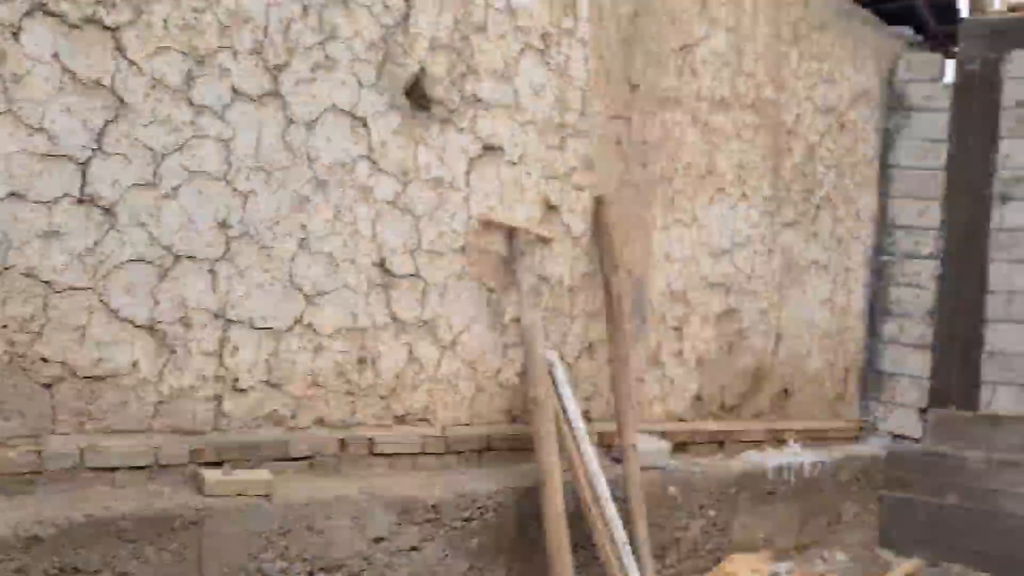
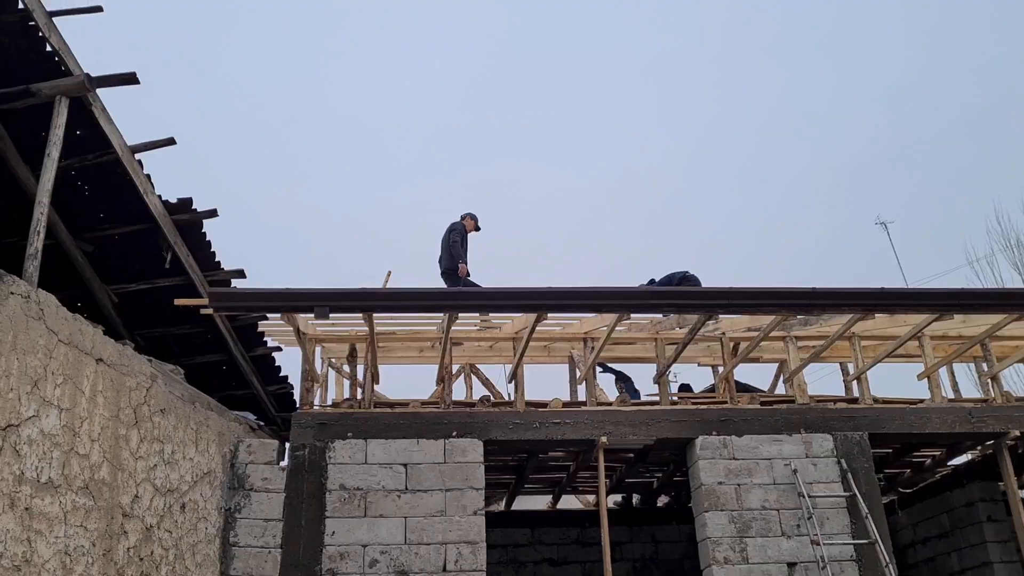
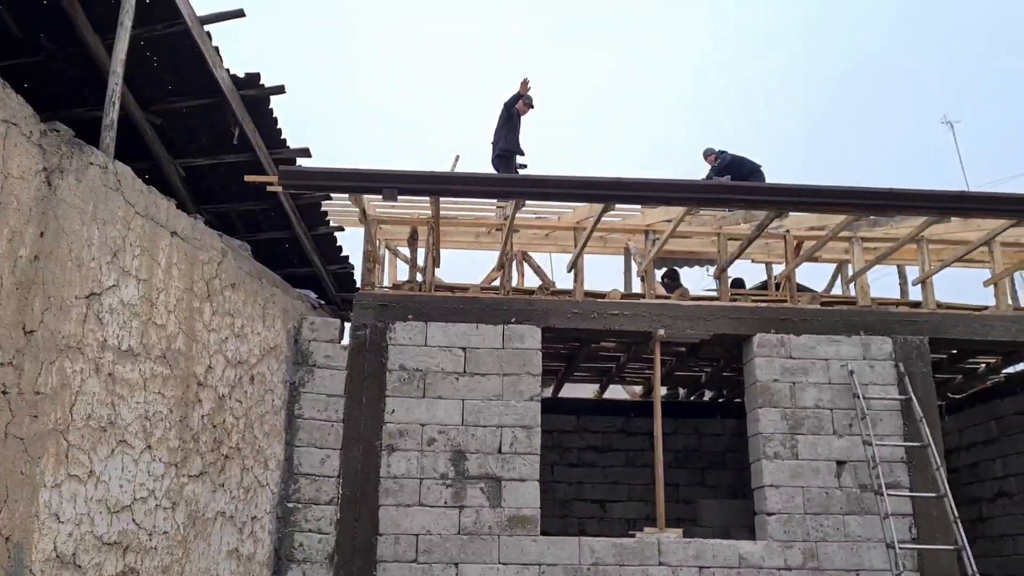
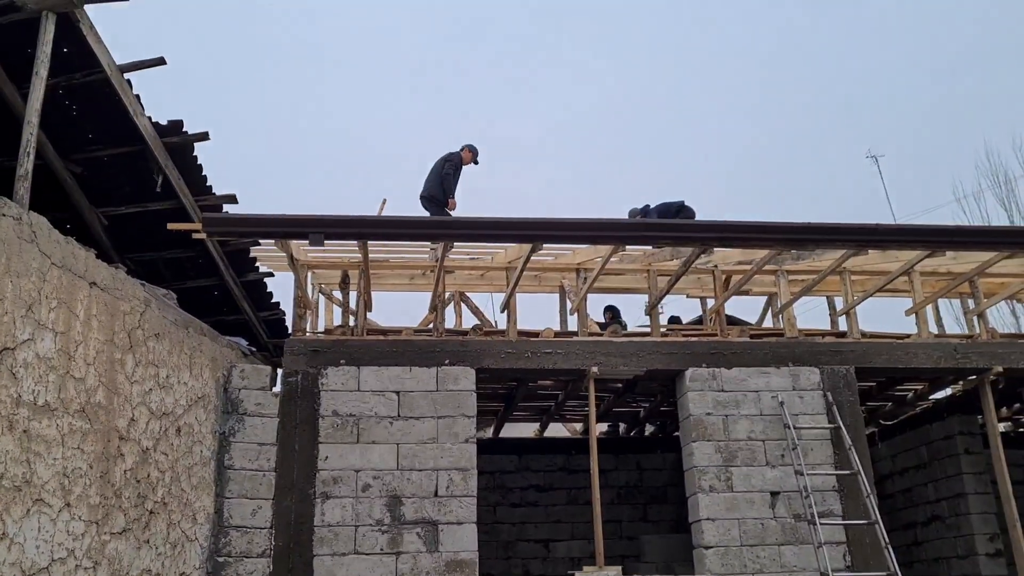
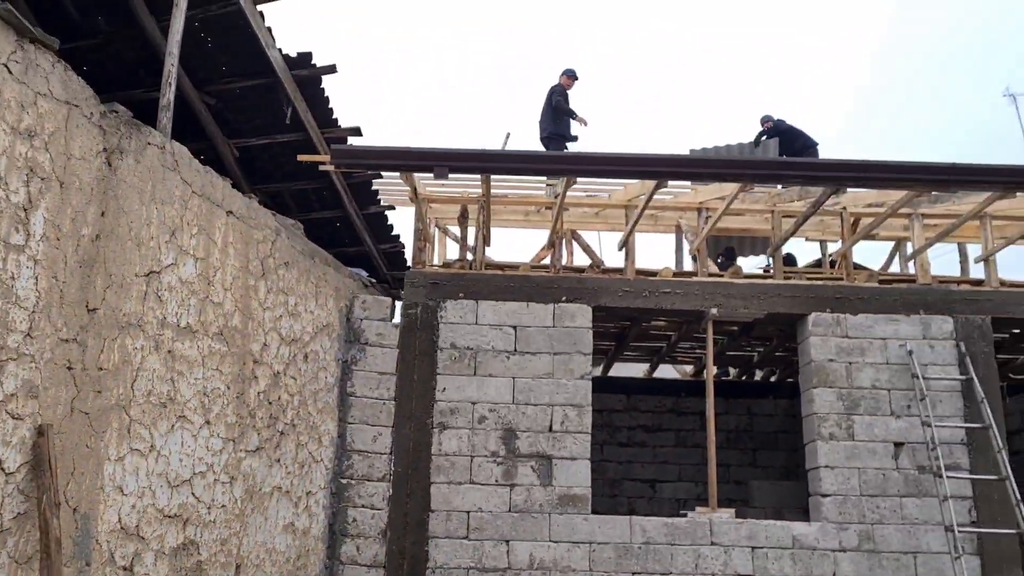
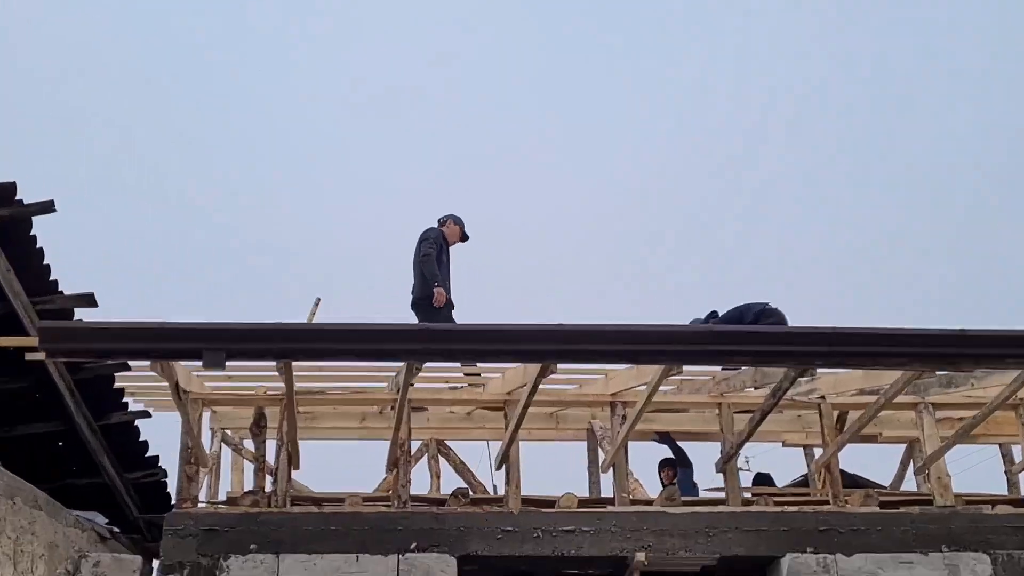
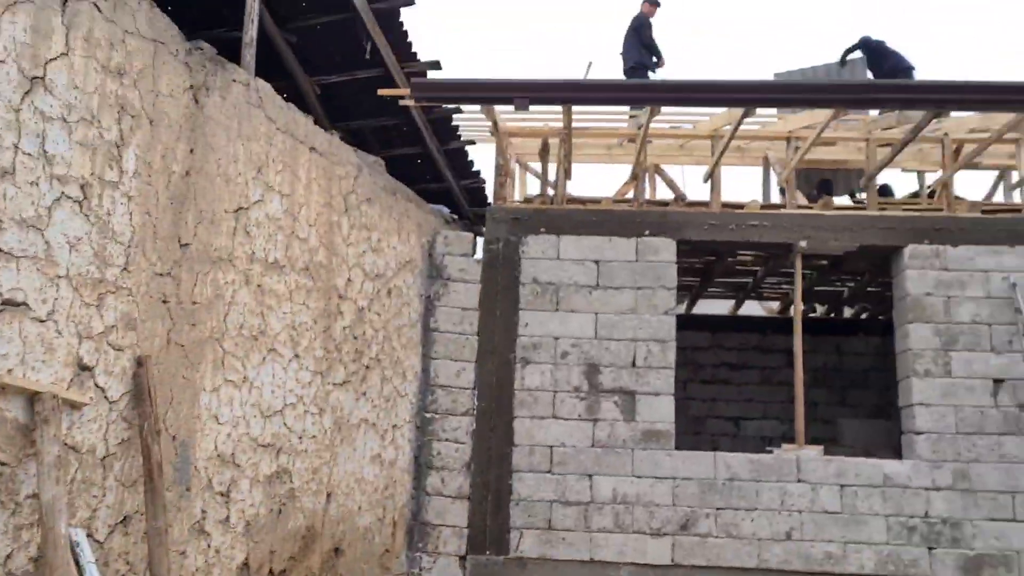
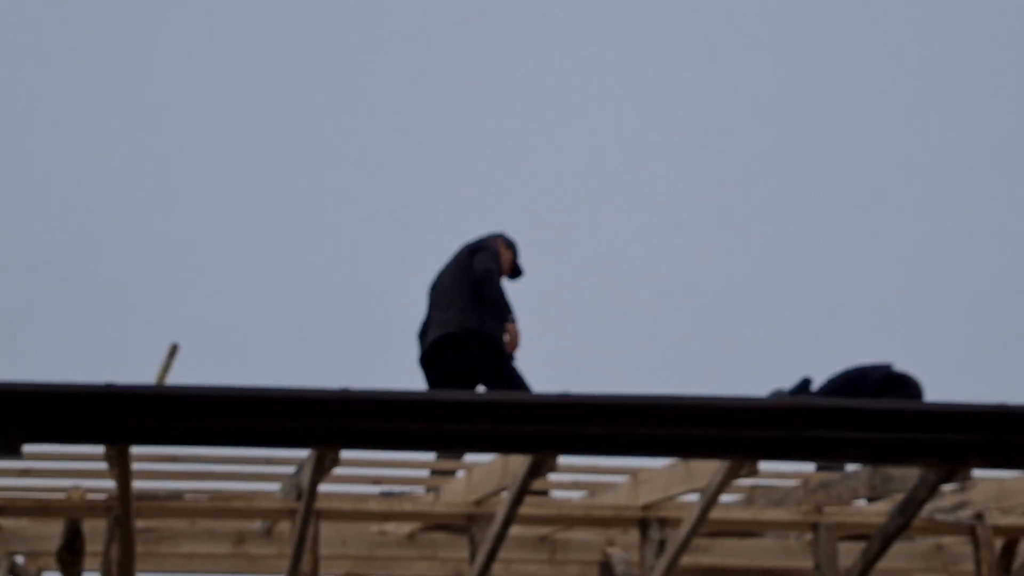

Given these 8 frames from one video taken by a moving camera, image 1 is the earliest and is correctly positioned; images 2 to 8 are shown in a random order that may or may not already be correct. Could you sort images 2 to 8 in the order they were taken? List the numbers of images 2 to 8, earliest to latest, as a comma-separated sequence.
7, 5, 3, 4, 2, 6, 8
